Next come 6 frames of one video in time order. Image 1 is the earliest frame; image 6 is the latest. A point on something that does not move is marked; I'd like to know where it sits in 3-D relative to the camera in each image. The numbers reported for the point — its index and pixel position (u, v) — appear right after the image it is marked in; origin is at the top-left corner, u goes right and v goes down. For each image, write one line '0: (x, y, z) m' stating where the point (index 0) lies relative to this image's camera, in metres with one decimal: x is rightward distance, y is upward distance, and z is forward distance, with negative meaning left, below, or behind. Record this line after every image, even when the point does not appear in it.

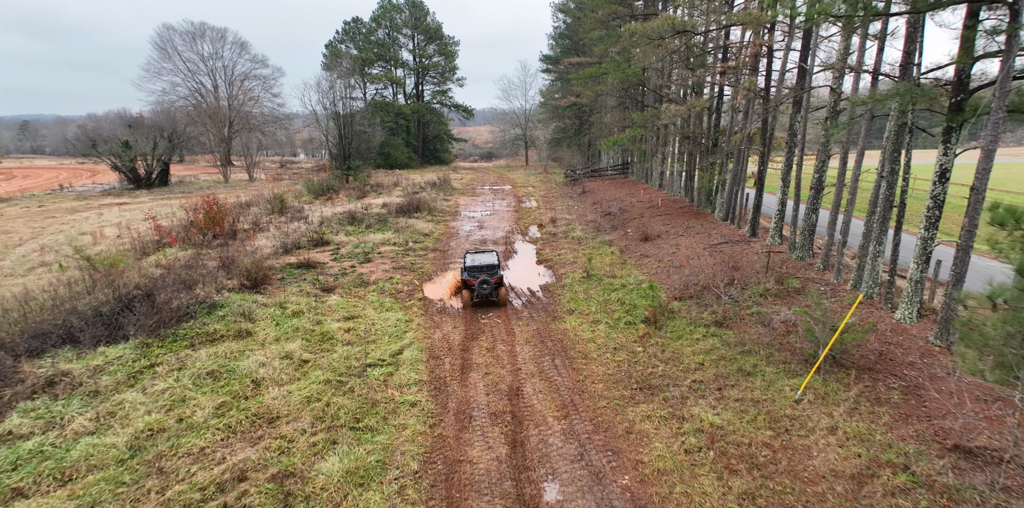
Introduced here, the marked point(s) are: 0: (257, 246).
0: (-7.2, +0.2, +16.5) m
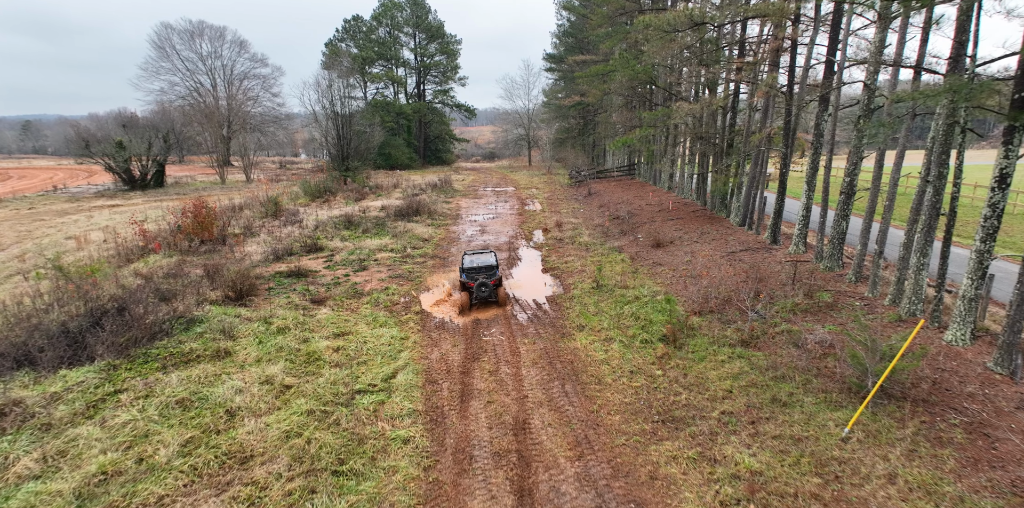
0: (-7.1, 0.0, +15.6) m
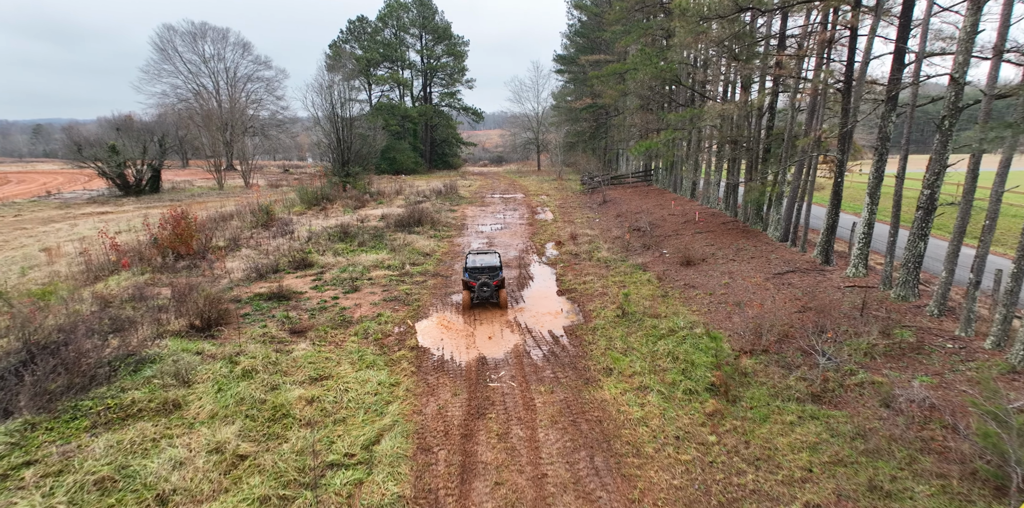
0: (-6.8, -0.4, +13.9) m
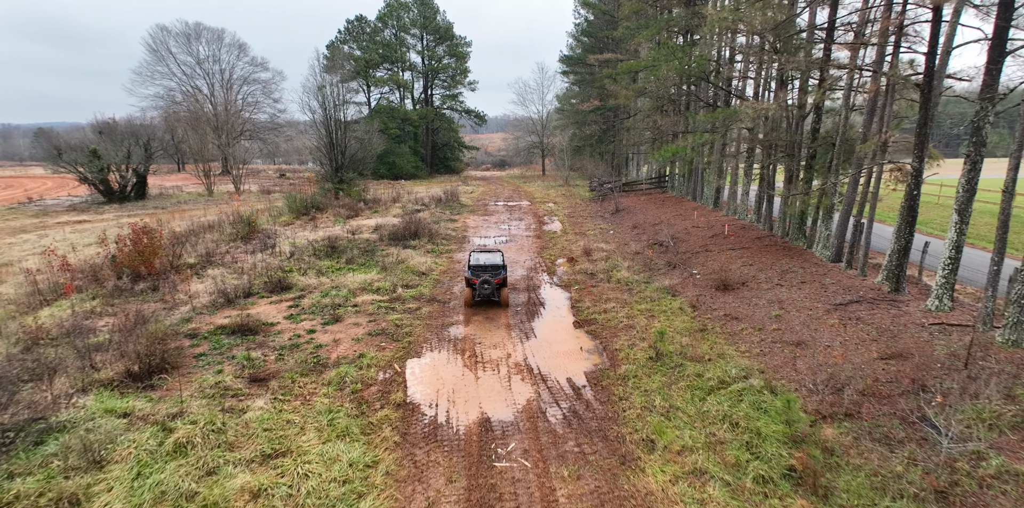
0: (-6.6, -0.9, +12.0) m
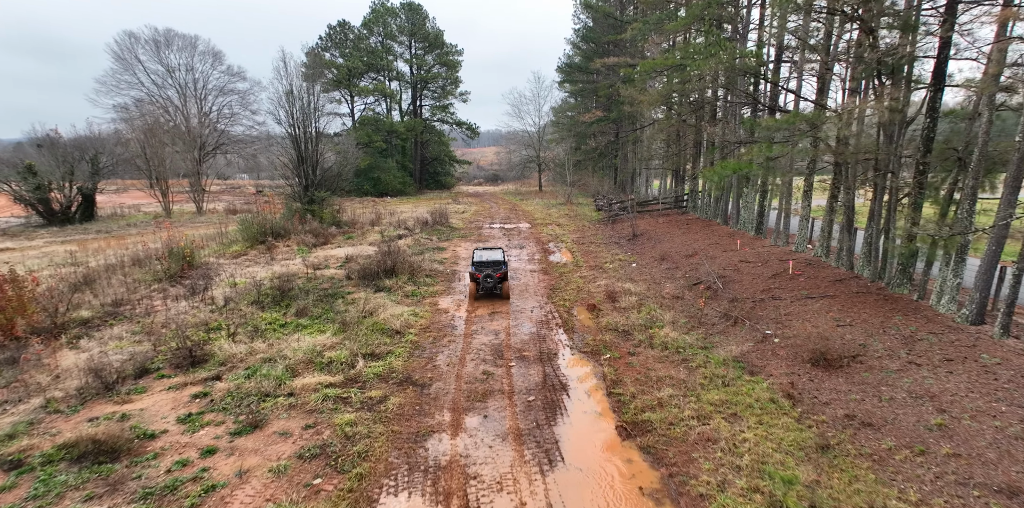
0: (-6.5, -1.7, +8.3) m
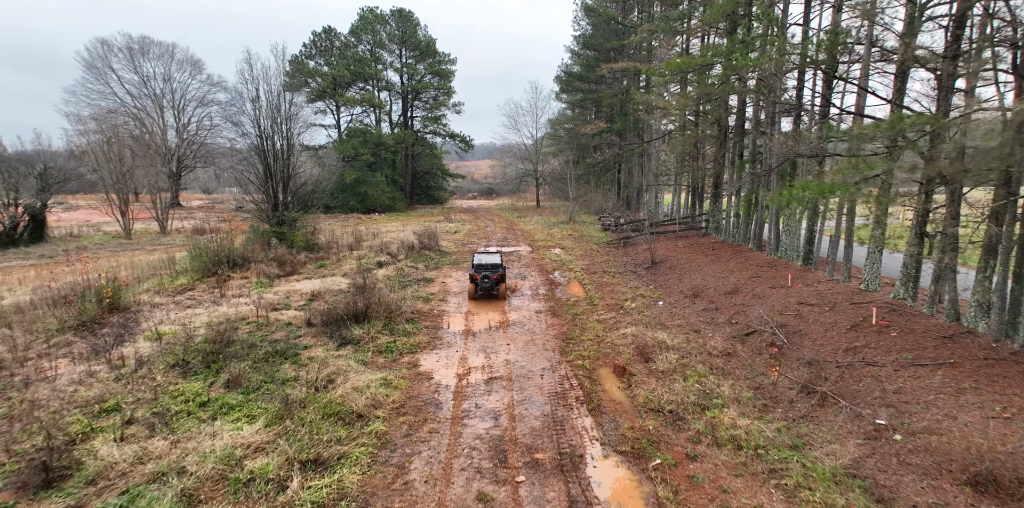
0: (-6.4, -2.4, +5.3) m
